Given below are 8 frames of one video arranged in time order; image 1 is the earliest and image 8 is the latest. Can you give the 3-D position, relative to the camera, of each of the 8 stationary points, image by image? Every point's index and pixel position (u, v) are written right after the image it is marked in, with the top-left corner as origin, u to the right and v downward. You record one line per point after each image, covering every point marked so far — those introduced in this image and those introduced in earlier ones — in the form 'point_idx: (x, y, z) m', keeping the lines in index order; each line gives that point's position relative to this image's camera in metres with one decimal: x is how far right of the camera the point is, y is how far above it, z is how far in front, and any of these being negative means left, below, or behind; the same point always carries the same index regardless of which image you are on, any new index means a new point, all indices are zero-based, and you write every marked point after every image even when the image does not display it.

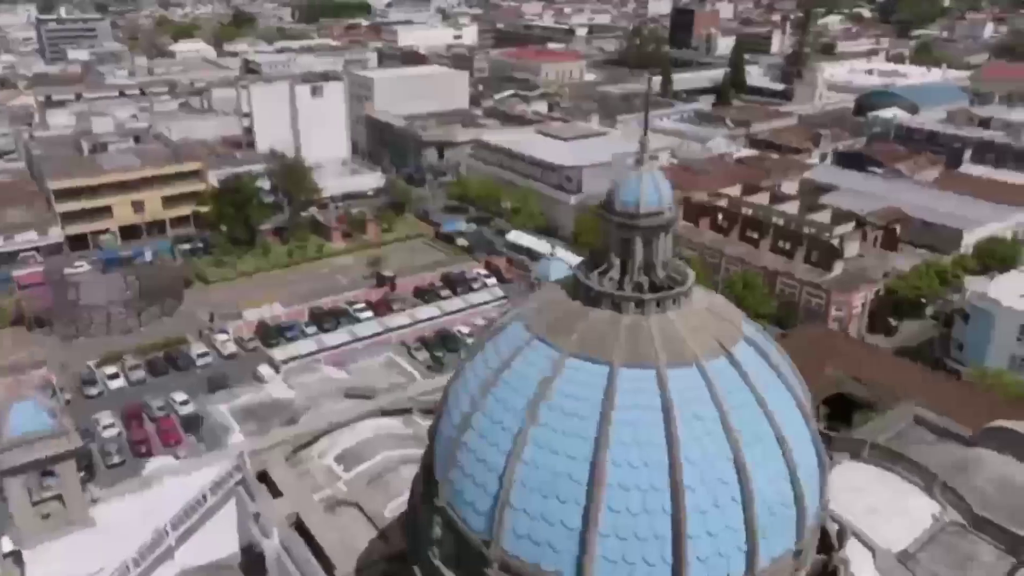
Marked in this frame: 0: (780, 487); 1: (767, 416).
0: (+2.7, -2.0, +7.5) m
1: (+2.7, -1.3, +7.7) m
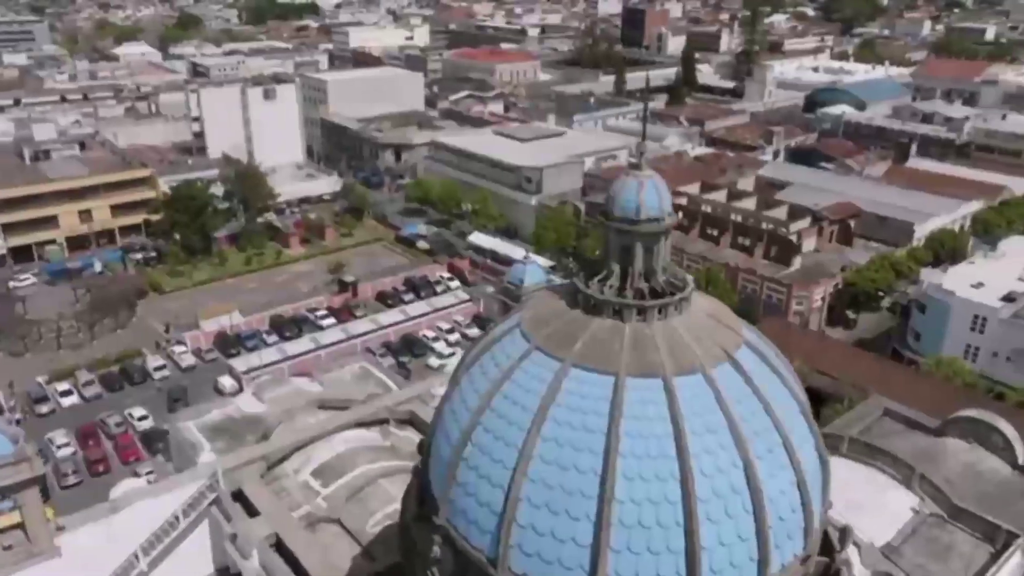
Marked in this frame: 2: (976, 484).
0: (+2.7, -2.0, +7.5) m
1: (+2.7, -1.3, +7.7) m
2: (+9.9, -4.1, +16.2) m
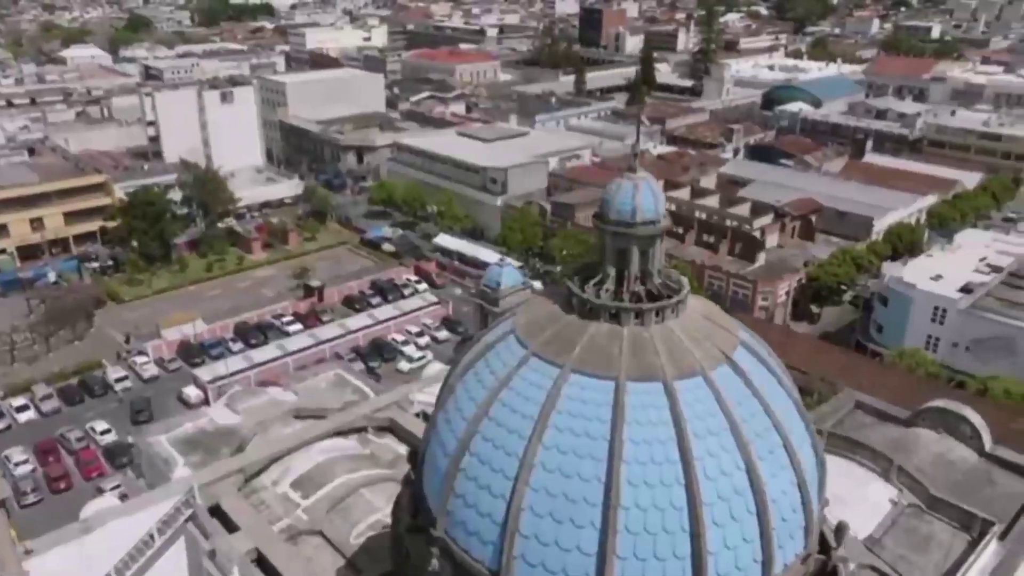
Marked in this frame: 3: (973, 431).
0: (+2.7, -2.0, +7.5) m
1: (+2.6, -1.3, +7.7) m
2: (+9.5, -4.0, +16.6) m
3: (+10.2, -3.2, +17.0) m
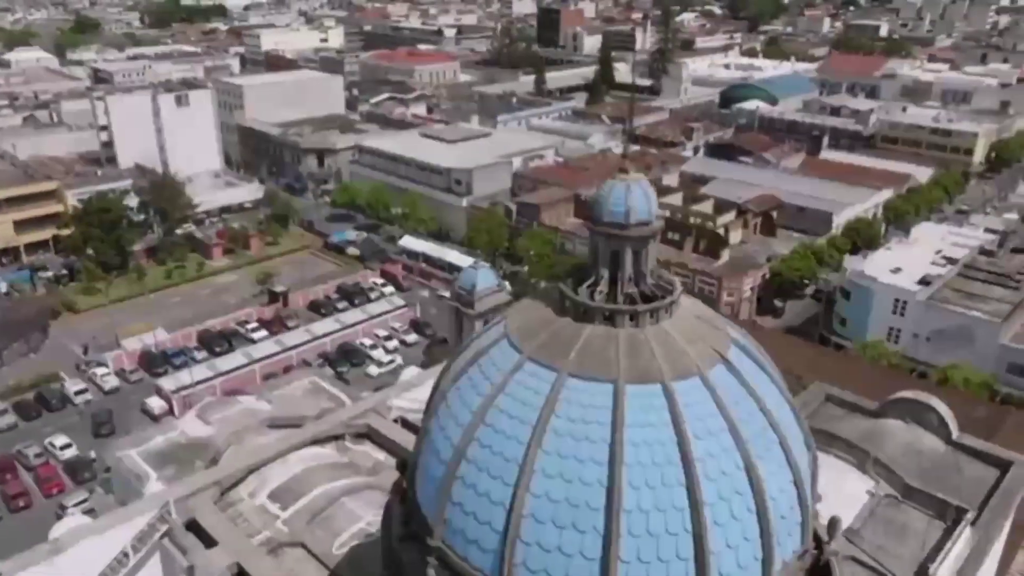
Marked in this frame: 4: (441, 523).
0: (+2.7, -2.0, +7.5) m
1: (+2.6, -1.3, +7.7) m
2: (+9.0, -3.8, +16.9) m
3: (+9.7, -3.0, +17.4) m
4: (-0.7, -2.3, +7.6) m
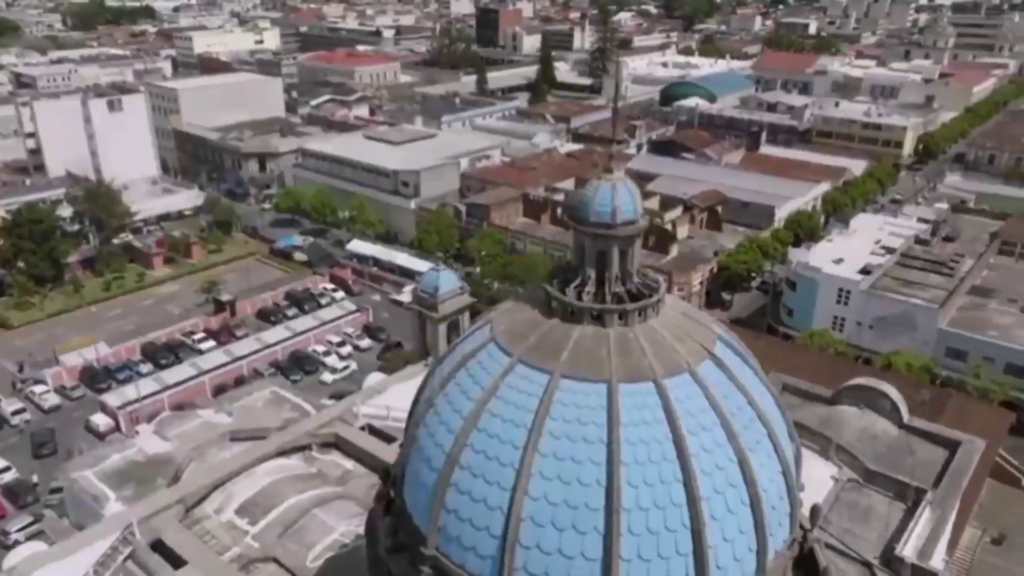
0: (+2.6, -1.9, +7.7) m
1: (+2.5, -1.3, +7.8) m
2: (+8.3, -3.6, +17.5) m
3: (+8.9, -2.8, +18.1) m
4: (-0.7, -2.4, +7.5) m
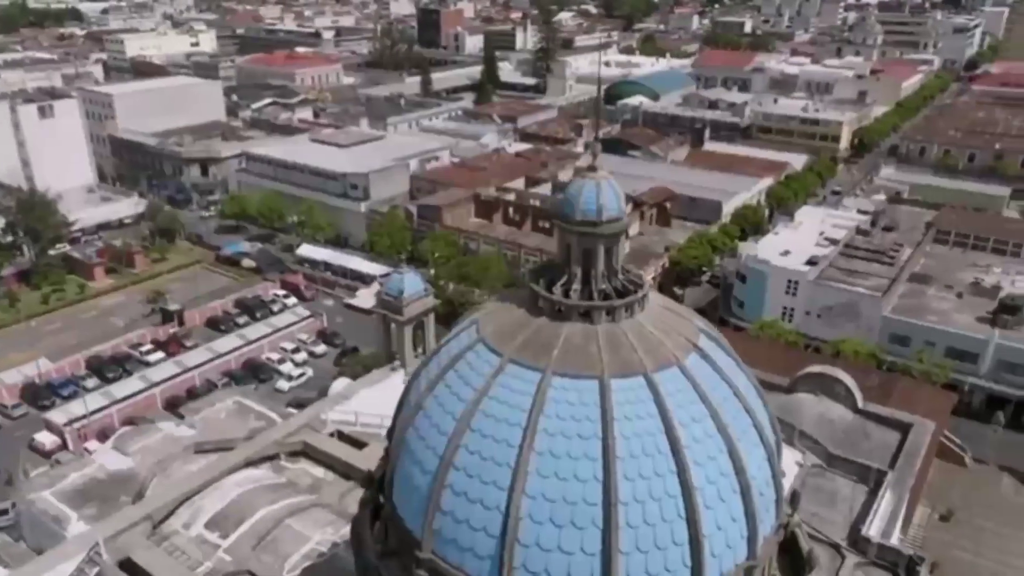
0: (+2.6, -1.9, +7.9) m
1: (+2.4, -1.2, +8.0) m
2: (+7.6, -3.4, +18.1) m
3: (+8.2, -2.5, +18.7) m
4: (-0.8, -2.4, +7.5) m
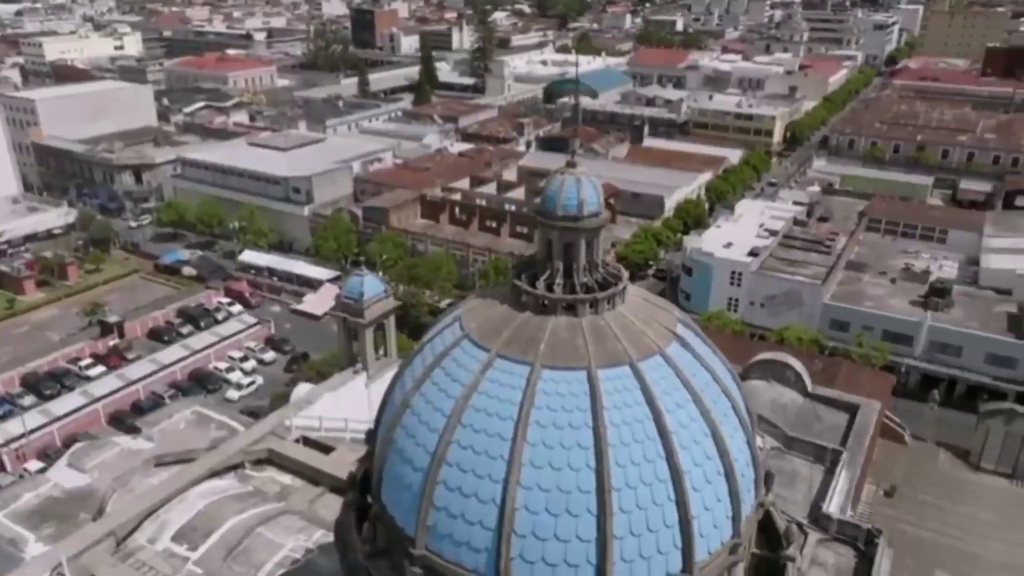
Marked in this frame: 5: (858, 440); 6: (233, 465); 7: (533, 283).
0: (+2.4, -1.7, +8.2) m
1: (+2.2, -1.1, +8.3) m
2: (+6.8, -3.1, +18.7) m
3: (+7.2, -2.2, +19.3) m
4: (-0.9, -2.4, +7.5) m
5: (+8.0, -3.5, +17.7) m
6: (-5.4, -3.4, +14.8) m
7: (+0.2, +0.1, +8.5) m
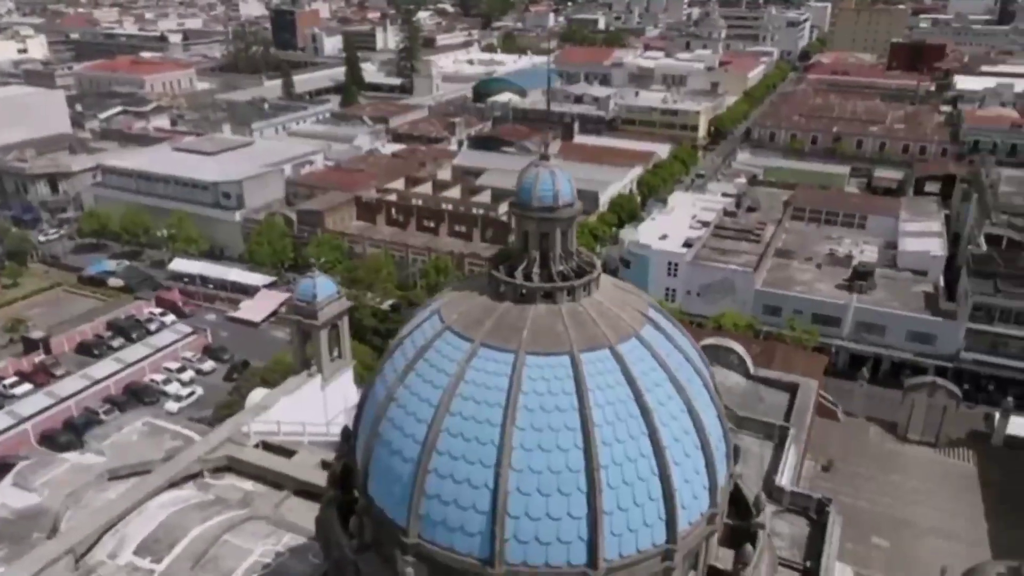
0: (+2.2, -1.5, +8.6) m
1: (+2.0, -0.9, +8.7) m
2: (+5.7, -2.7, +19.5) m
3: (+6.0, -1.9, +20.2) m
4: (-1.0, -2.3, +7.7) m
5: (+7.0, -3.1, +18.5) m
6: (-6.0, -3.5, +14.5) m
7: (-0.1, +0.2, +8.7) m
